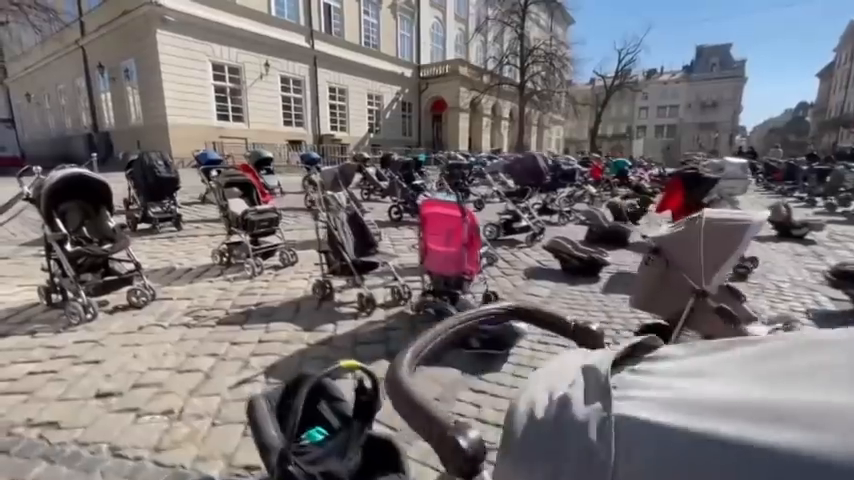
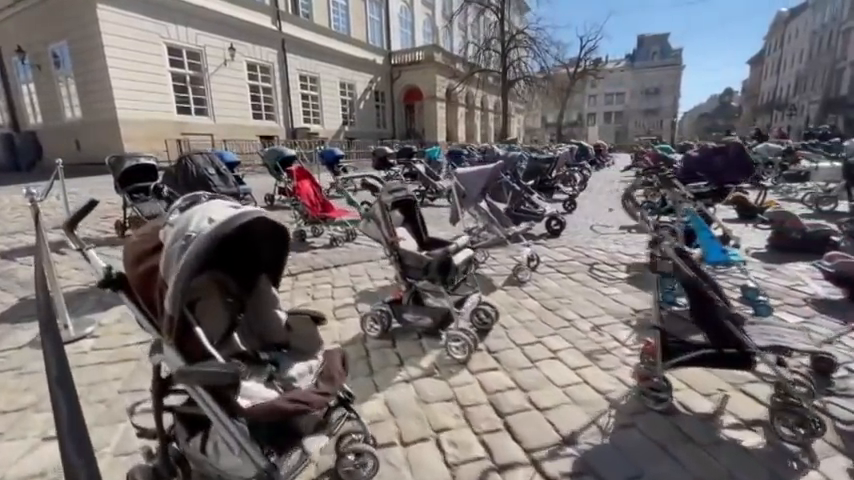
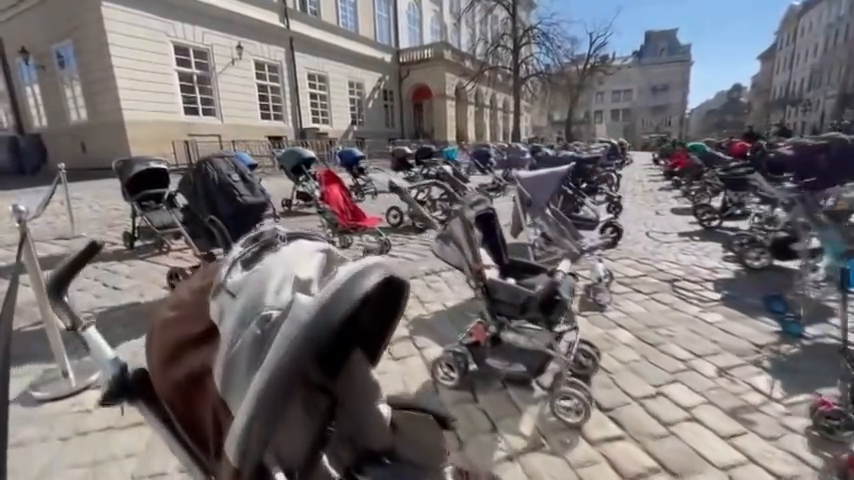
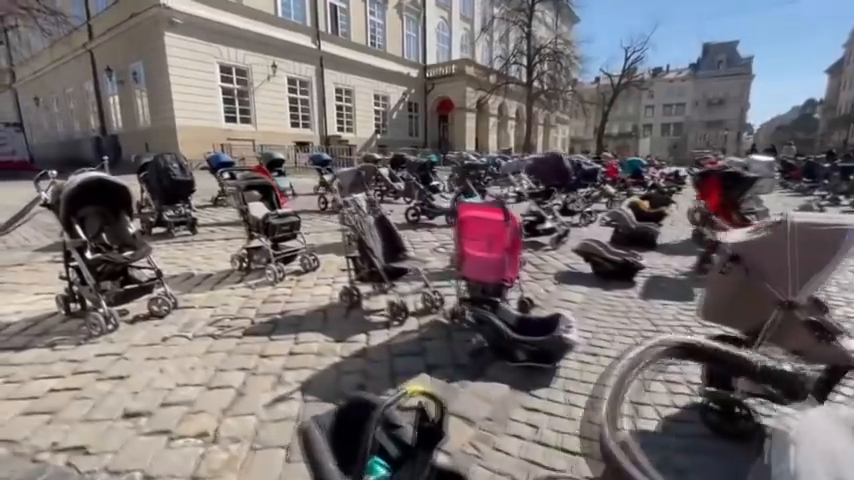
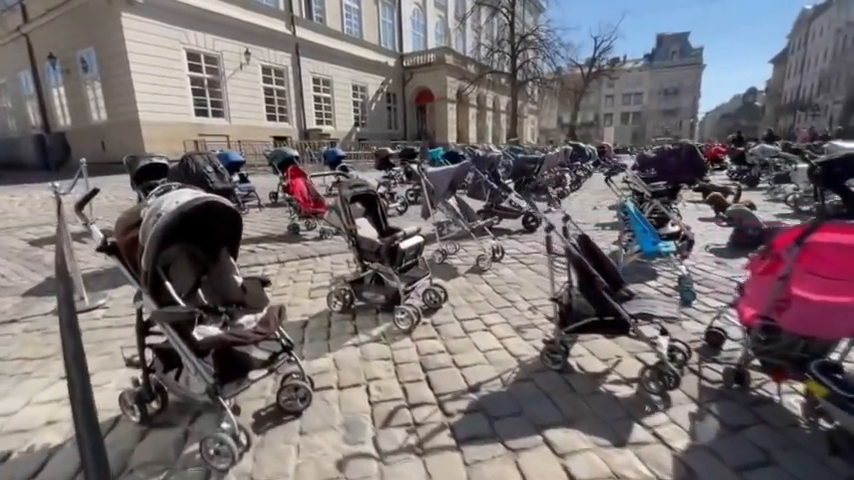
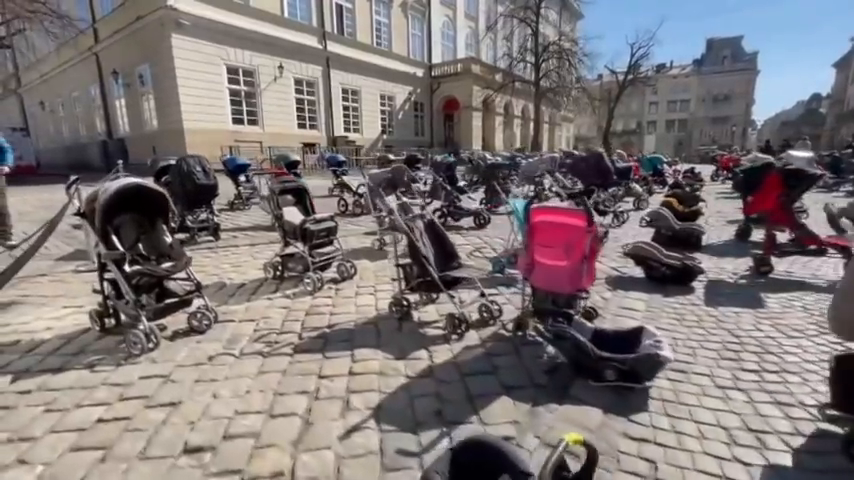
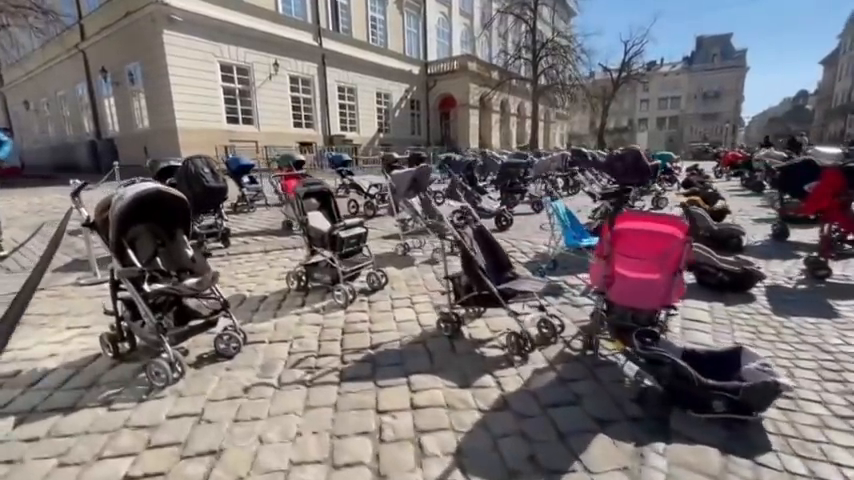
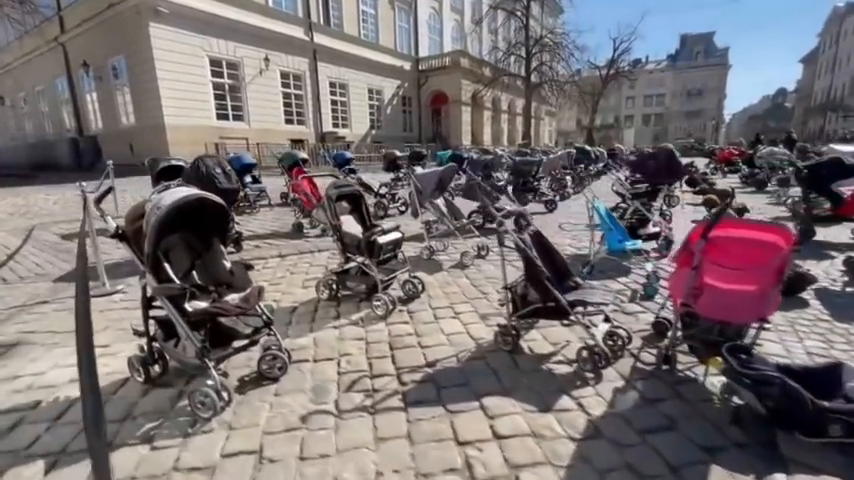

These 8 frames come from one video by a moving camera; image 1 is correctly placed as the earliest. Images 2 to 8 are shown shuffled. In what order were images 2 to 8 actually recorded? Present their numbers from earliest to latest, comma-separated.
4, 6, 7, 8, 5, 2, 3
